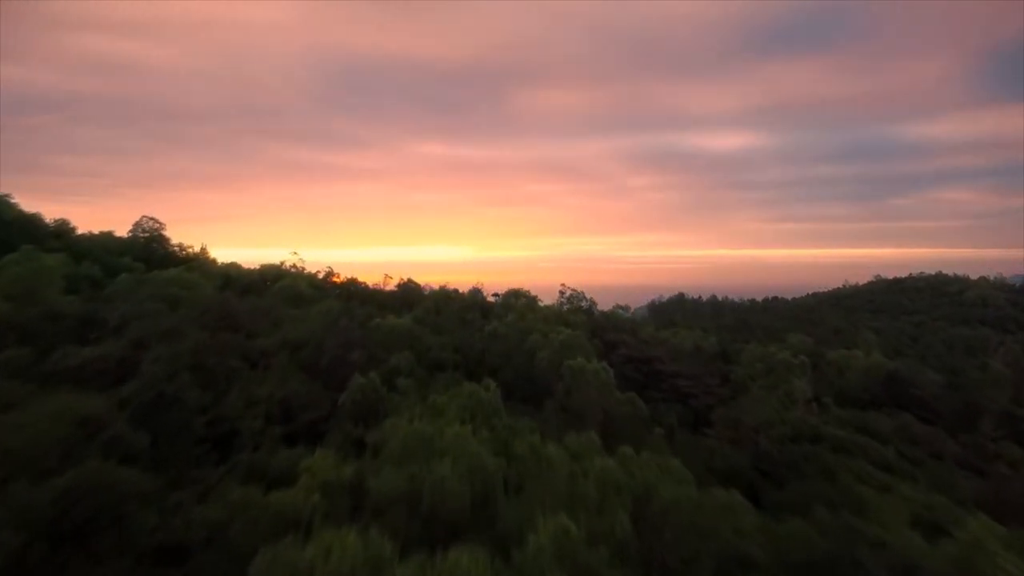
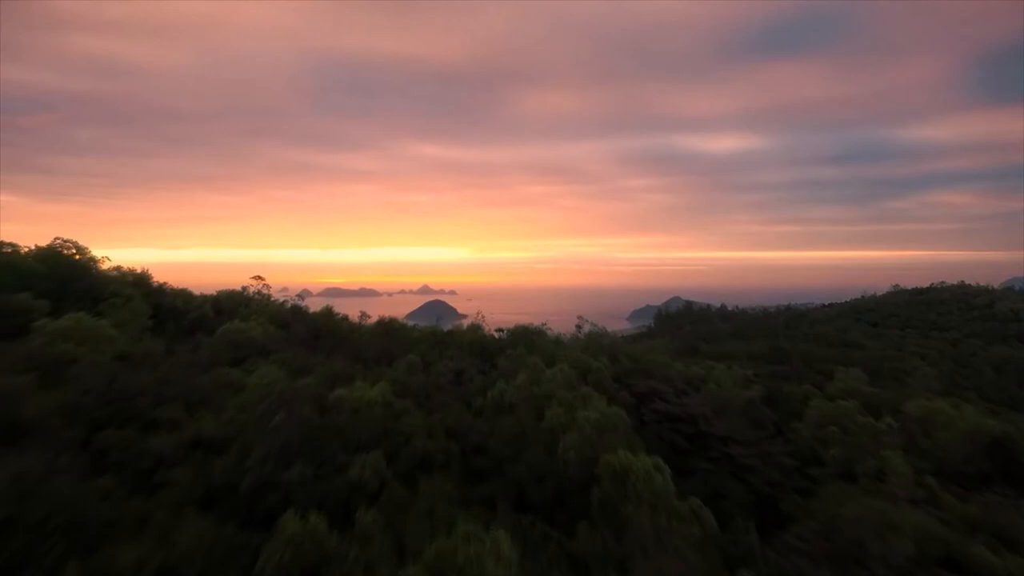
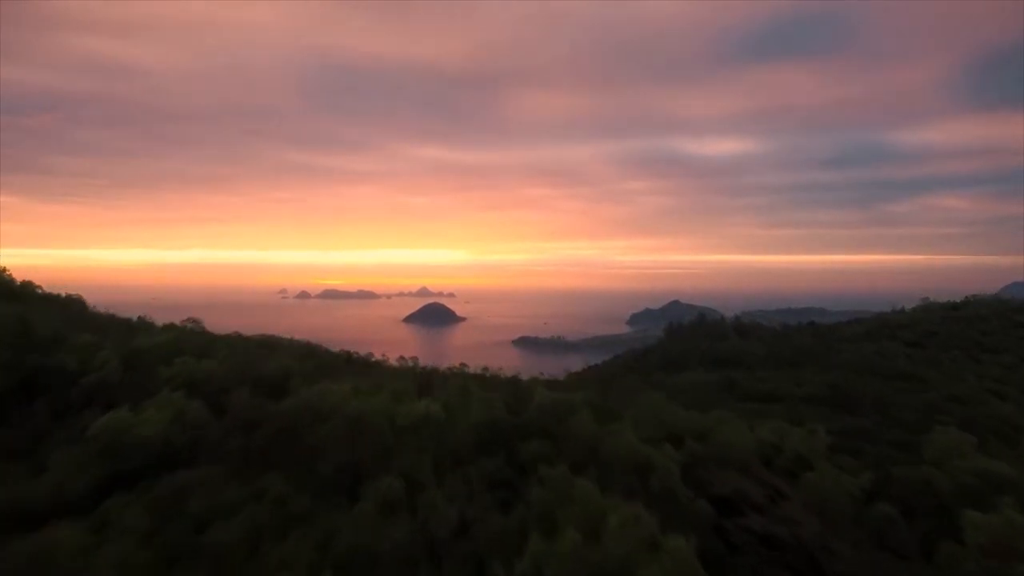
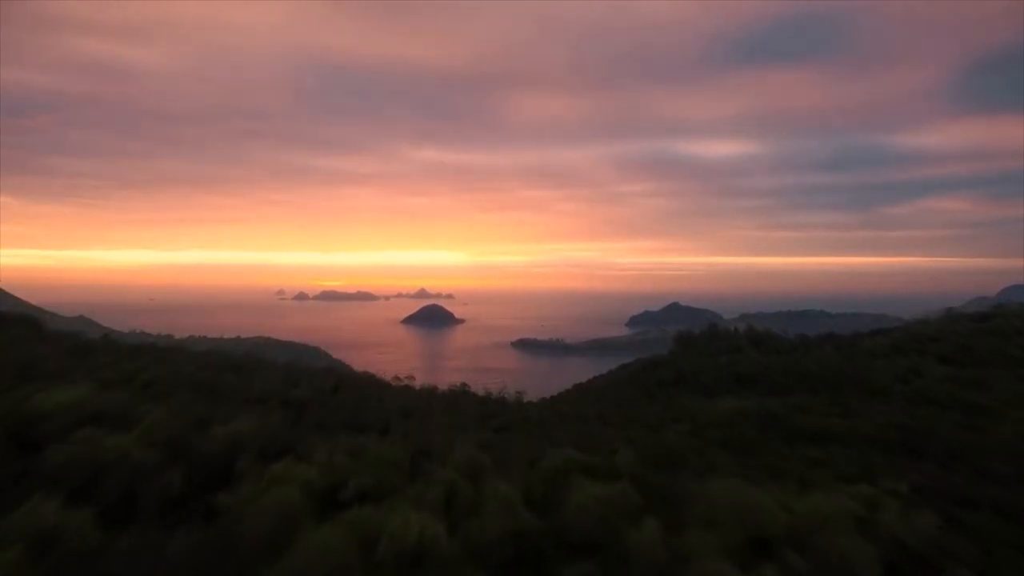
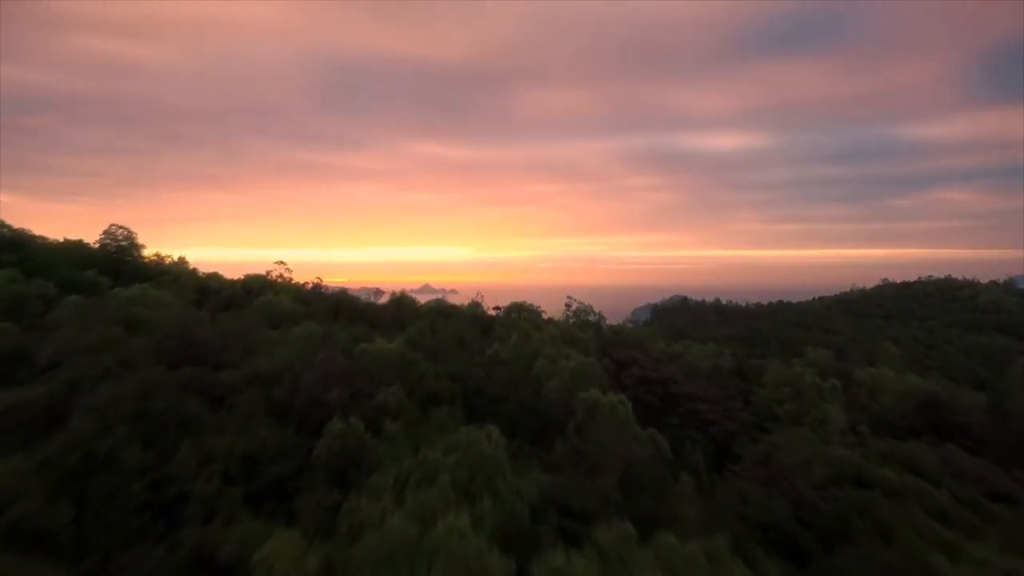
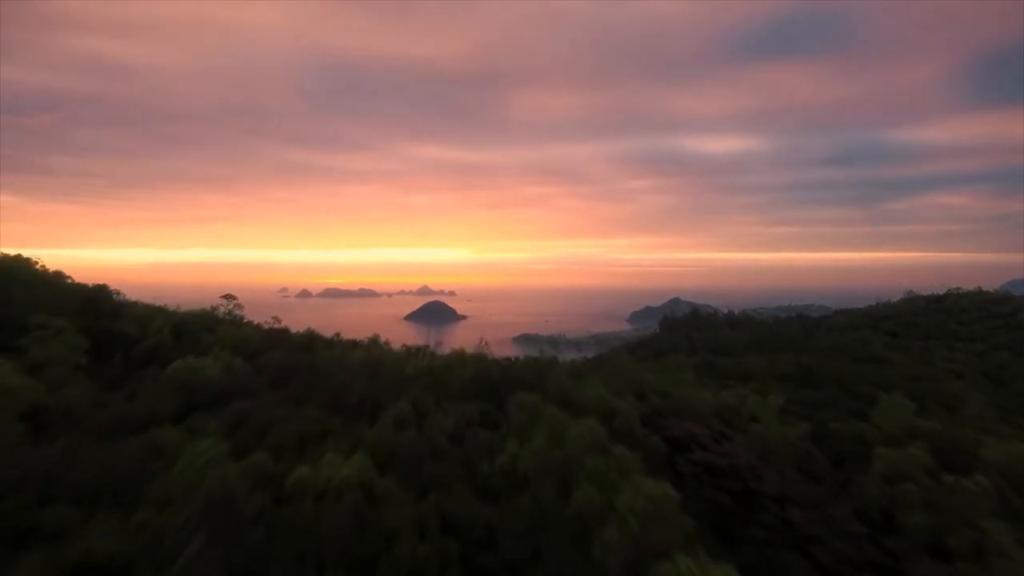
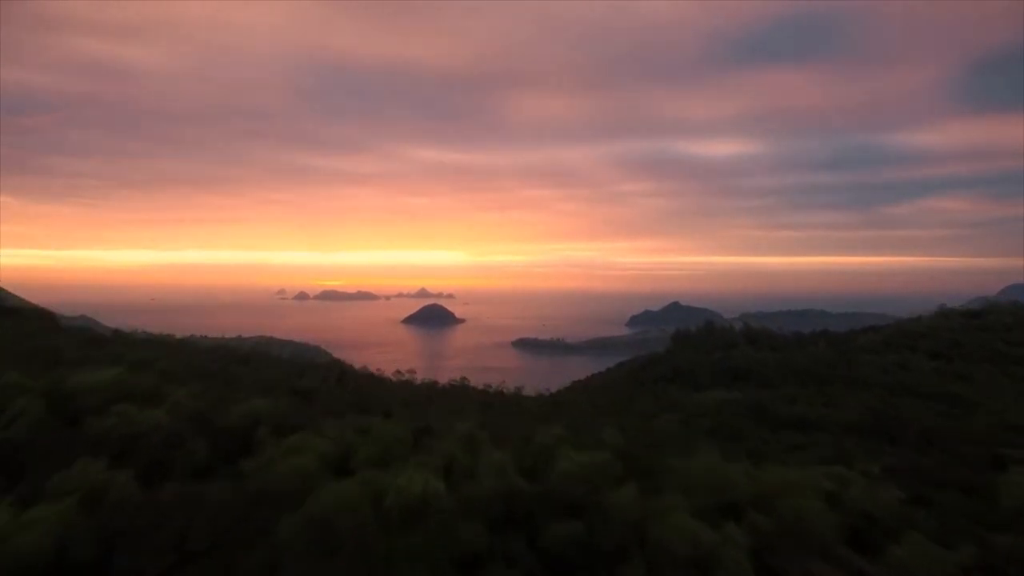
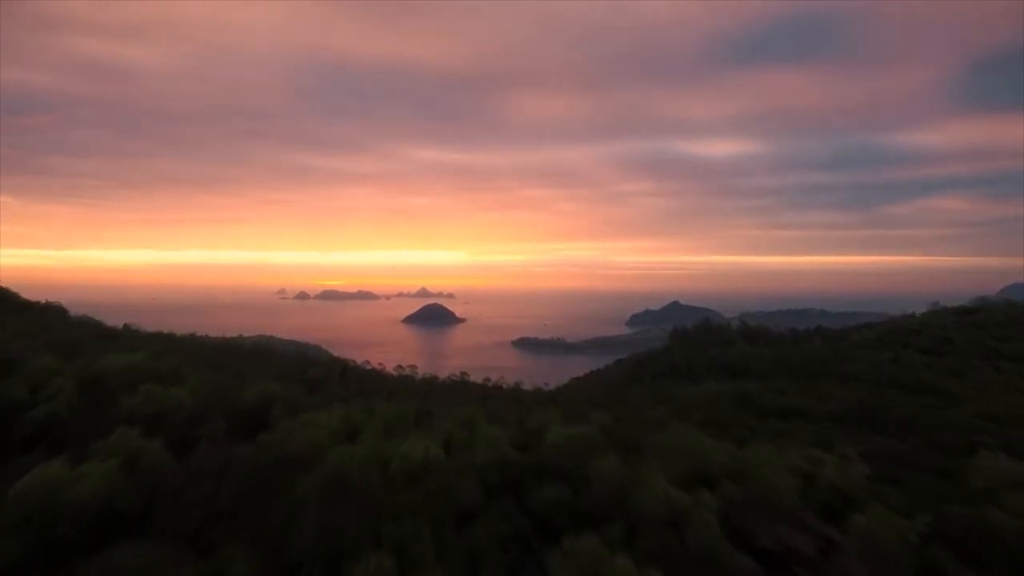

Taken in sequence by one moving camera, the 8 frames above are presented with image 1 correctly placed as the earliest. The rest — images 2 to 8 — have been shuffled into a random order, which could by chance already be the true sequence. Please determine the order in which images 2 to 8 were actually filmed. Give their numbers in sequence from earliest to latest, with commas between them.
5, 2, 6, 3, 8, 7, 4
